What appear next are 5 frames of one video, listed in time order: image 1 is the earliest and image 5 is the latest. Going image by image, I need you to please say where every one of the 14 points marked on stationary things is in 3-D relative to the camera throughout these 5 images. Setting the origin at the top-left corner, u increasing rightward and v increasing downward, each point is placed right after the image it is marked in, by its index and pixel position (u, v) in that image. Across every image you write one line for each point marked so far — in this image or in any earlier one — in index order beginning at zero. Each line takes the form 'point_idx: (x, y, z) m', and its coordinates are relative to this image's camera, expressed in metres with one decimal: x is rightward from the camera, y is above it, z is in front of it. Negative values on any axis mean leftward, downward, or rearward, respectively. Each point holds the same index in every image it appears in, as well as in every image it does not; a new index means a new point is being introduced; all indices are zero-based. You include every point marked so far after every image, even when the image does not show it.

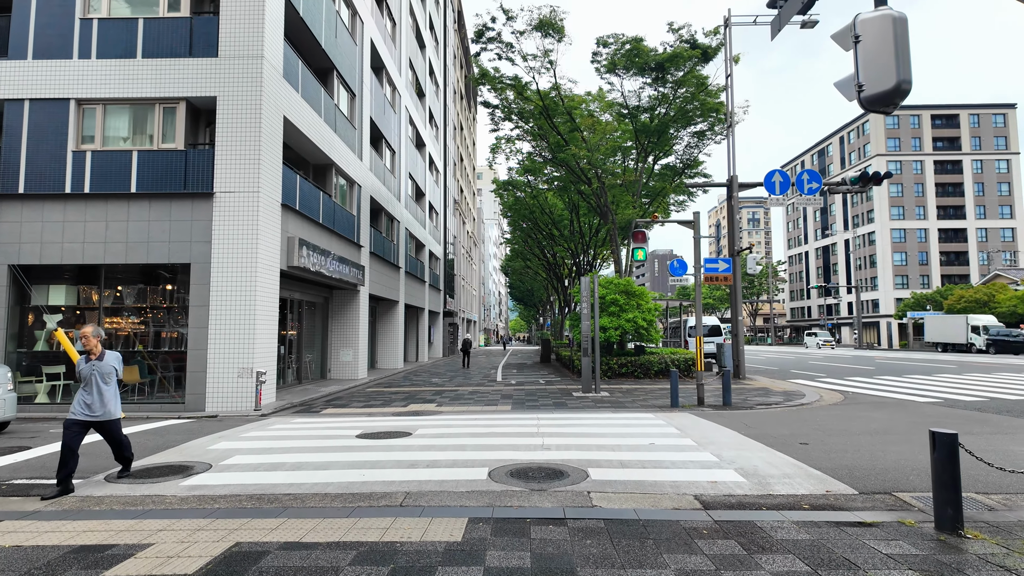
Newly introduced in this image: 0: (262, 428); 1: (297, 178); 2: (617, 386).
0: (-4.0, -2.2, +9.3) m
1: (-5.1, +2.6, +13.8) m
2: (+2.7, -2.5, +14.8) m
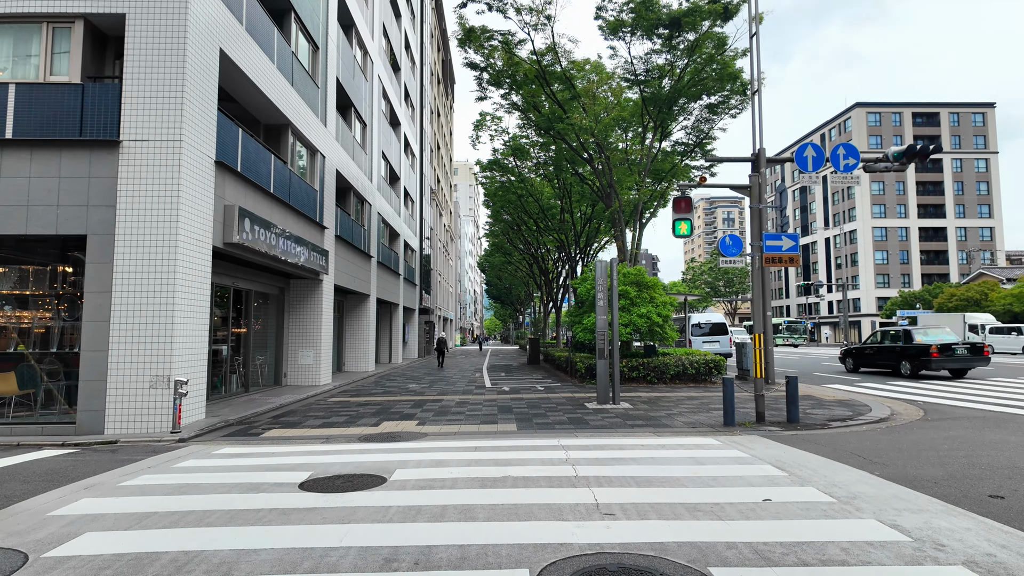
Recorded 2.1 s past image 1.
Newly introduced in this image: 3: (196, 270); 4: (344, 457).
0: (-3.8, -1.9, +6.4) m
1: (-5.1, +2.9, +10.9) m
2: (+2.6, -2.2, +12.2) m
3: (-5.1, +0.3, +9.3) m
4: (-1.9, -1.9, +6.5) m
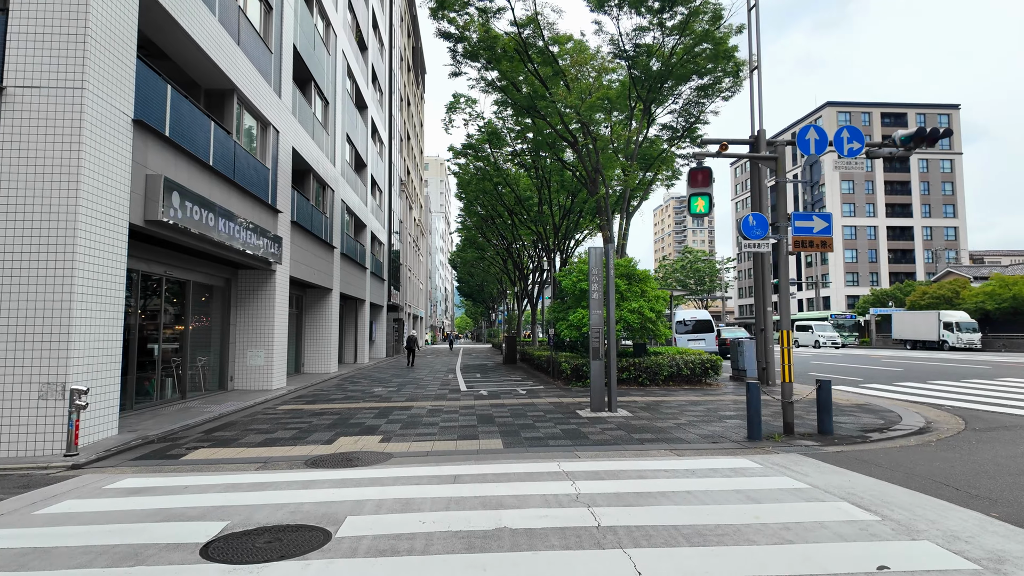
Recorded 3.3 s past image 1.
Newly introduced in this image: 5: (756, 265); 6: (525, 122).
0: (-3.9, -1.8, +4.7) m
1: (-5.4, +3.1, +9.1) m
2: (+2.2, -2.1, +10.8) m
3: (-5.3, +0.5, +7.5) m
4: (-1.9, -1.7, +4.9) m
5: (+6.1, +0.6, +14.5) m
6: (+0.4, +5.5, +19.0) m
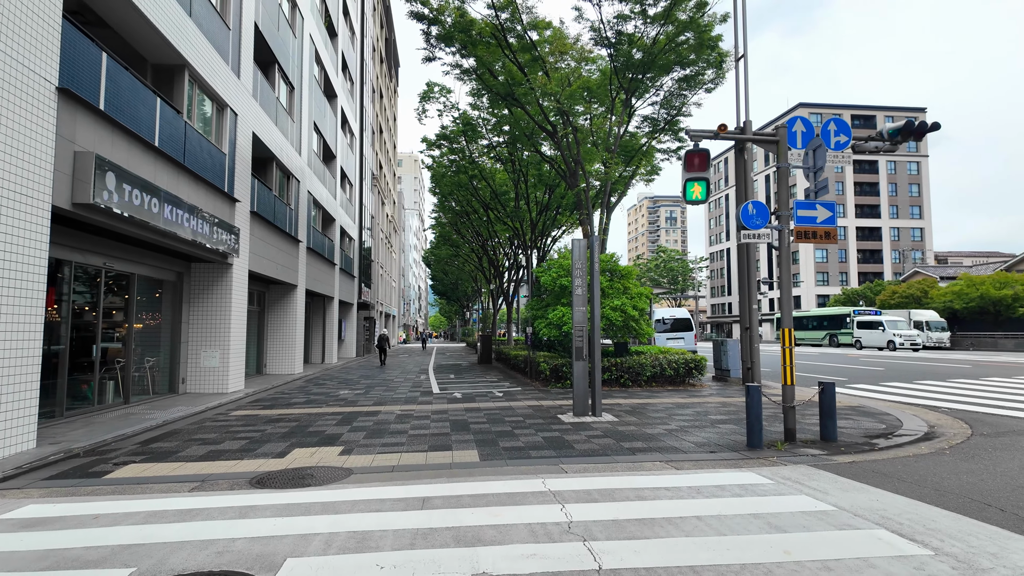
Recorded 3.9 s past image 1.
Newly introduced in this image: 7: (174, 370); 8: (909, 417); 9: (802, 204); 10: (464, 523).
0: (-4.0, -1.7, +3.8) m
1: (-5.7, +3.2, +8.1) m
2: (+1.8, -2.0, +10.2) m
3: (-5.5, +0.6, +6.5) m
4: (-2.1, -1.6, +4.0) m
5: (+5.5, +0.7, +14.0) m
6: (-0.3, +5.6, +18.3) m
7: (-7.3, -1.8, +12.5) m
8: (+5.8, -1.9, +8.4) m
9: (+3.5, +1.0, +7.0) m
10: (-0.3, -1.6, +4.0) m
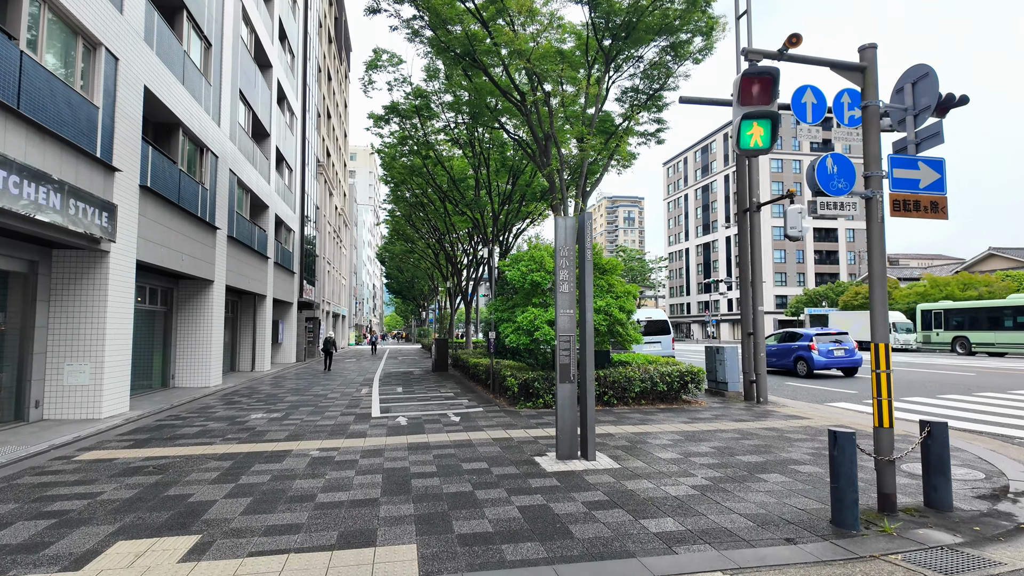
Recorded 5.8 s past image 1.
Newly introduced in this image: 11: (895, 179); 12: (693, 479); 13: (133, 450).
0: (-4.1, -1.6, +1.0) m
1: (-6.0, +3.3, +5.2) m
2: (+1.3, -2.0, +7.8) m
3: (-5.8, +0.6, +3.7) m
4: (-2.2, -1.6, +1.4) m
5: (+4.7, +0.7, +11.9) m
6: (-1.4, +5.6, +15.7) m
7: (-7.9, -1.7, +9.5) m
8: (+5.4, -1.9, +6.4) m
9: (+3.2, +1.1, +4.8) m
10: (-0.4, -1.6, +1.5) m
11: (+3.2, +0.9, +4.8) m
12: (+1.8, -1.9, +5.7) m
13: (-4.8, -2.1, +7.4) m
